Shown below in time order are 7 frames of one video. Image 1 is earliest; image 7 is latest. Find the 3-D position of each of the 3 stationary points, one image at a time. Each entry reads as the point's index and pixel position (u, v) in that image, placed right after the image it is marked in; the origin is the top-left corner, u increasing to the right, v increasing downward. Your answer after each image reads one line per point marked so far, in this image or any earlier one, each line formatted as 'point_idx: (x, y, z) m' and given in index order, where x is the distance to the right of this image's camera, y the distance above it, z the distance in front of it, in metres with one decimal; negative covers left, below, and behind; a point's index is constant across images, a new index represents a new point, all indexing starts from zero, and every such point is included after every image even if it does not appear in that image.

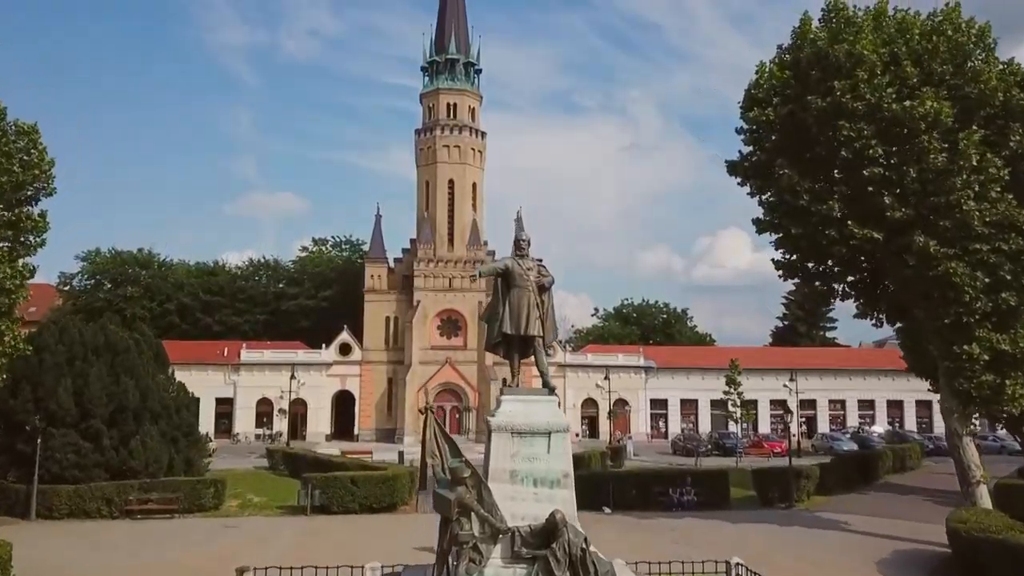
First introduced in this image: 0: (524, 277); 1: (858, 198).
0: (+0.1, +0.1, +10.2) m
1: (+7.7, +2.0, +18.7) m
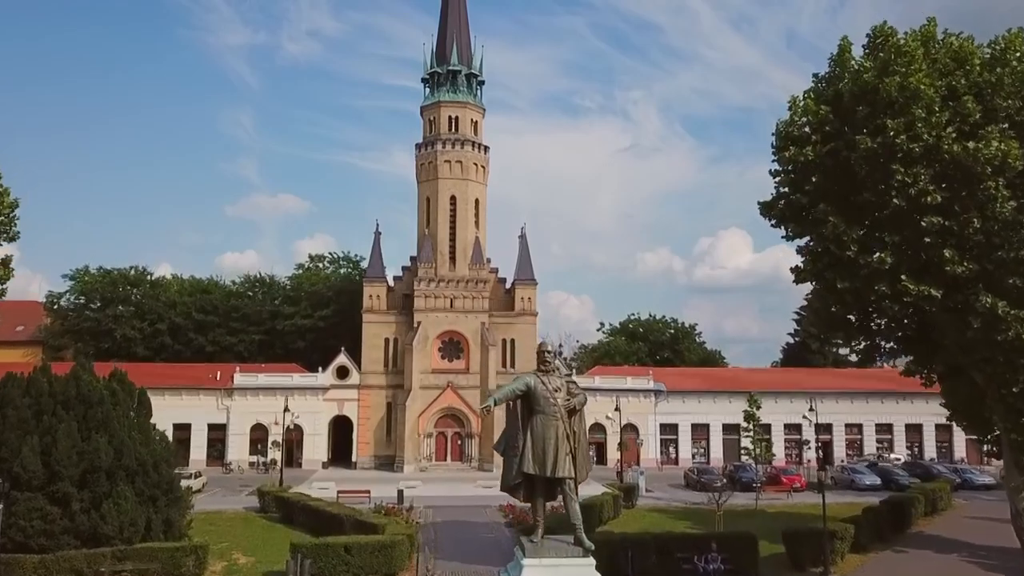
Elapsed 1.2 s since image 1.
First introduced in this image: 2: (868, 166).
0: (+0.4, -1.1, +8.1) m
1: (+7.9, +0.8, +16.7) m
2: (+7.1, +2.4, +16.7) m
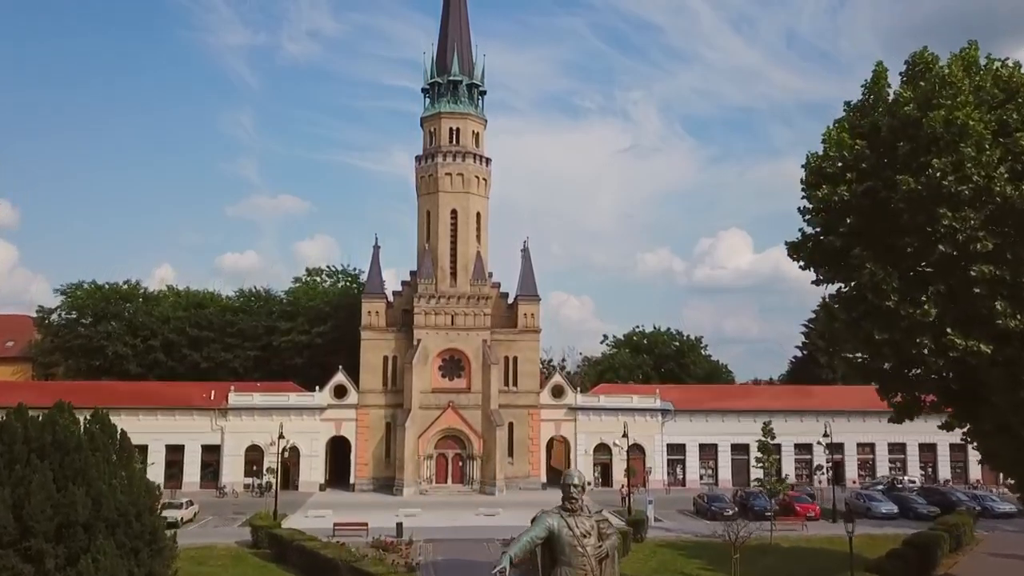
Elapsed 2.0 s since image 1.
0: (+0.5, -2.1, +6.7) m
1: (+8.1, -0.2, +15.2) m
2: (+7.2, +1.4, +15.2) m
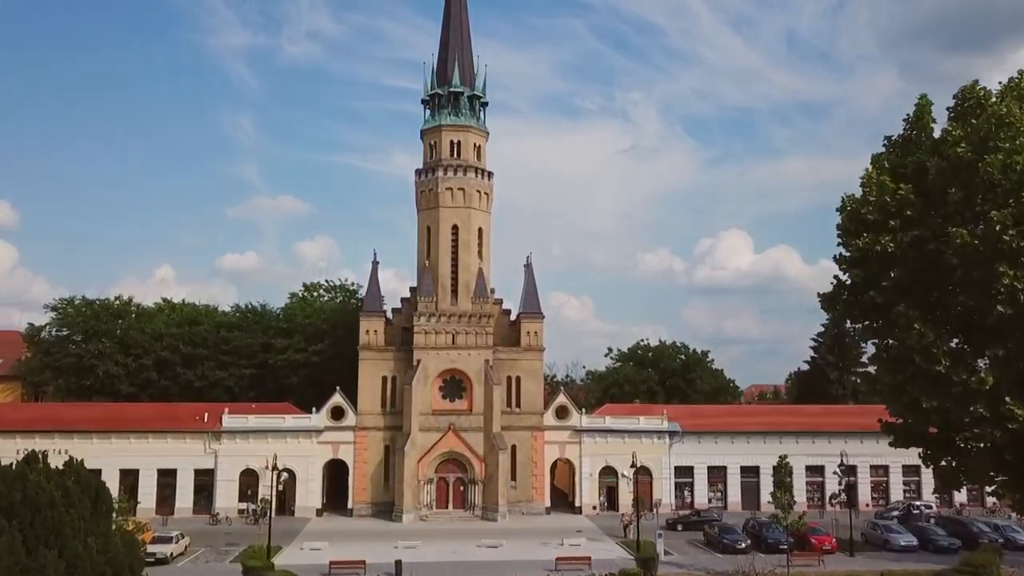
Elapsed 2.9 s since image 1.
0: (+0.7, -3.1, +5.2) m
1: (+8.2, -1.2, +13.7) m
2: (+7.4, +0.4, +13.7) m
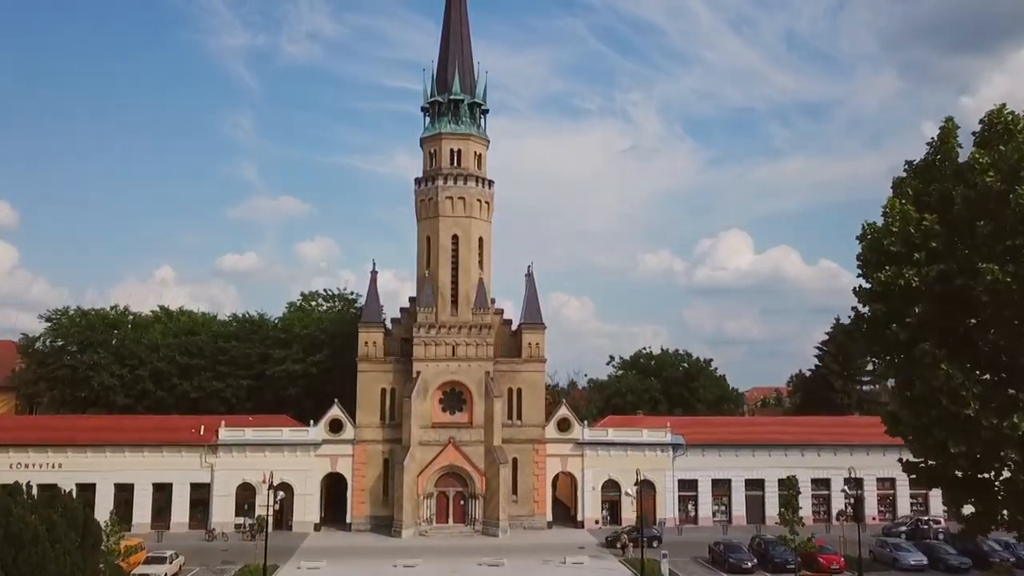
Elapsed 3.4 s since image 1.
0: (+0.7, -3.7, +4.4) m
1: (+8.3, -1.8, +12.9) m
2: (+7.4, -0.2, +13.0) m
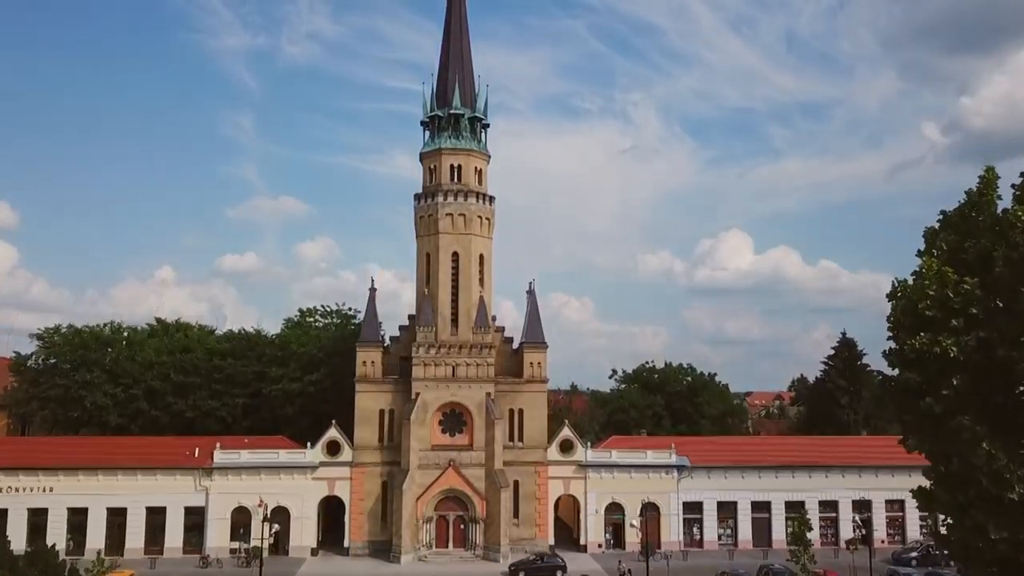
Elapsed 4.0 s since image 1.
0: (+0.8, -4.7, +3.4) m
1: (+8.3, -2.9, +11.9) m
2: (+7.5, -1.2, +11.9) m
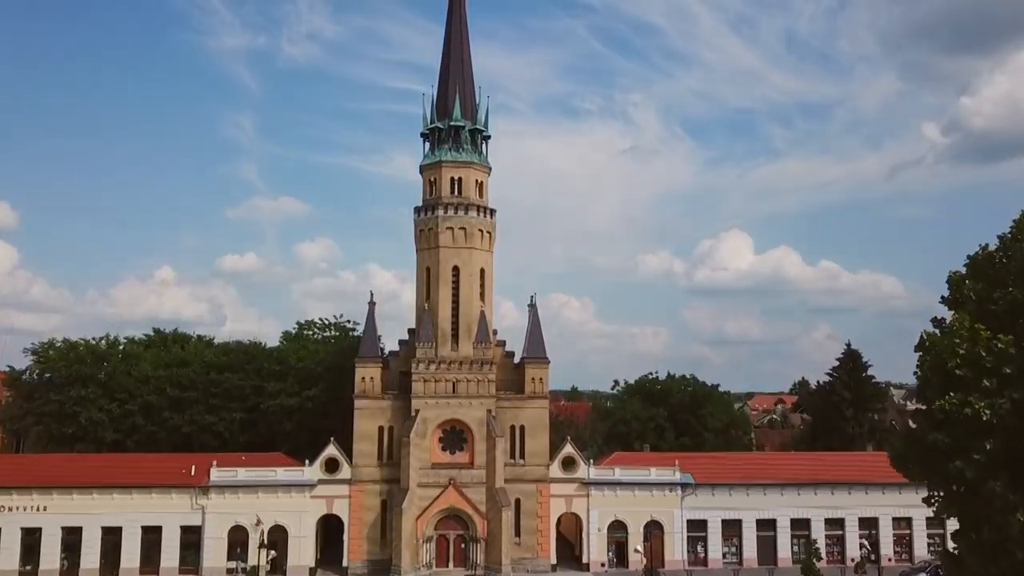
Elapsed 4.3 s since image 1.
0: (+0.9, -5.5, +2.7) m
1: (+8.4, -3.7, +11.2) m
2: (+7.6, -2.0, +11.2) m
